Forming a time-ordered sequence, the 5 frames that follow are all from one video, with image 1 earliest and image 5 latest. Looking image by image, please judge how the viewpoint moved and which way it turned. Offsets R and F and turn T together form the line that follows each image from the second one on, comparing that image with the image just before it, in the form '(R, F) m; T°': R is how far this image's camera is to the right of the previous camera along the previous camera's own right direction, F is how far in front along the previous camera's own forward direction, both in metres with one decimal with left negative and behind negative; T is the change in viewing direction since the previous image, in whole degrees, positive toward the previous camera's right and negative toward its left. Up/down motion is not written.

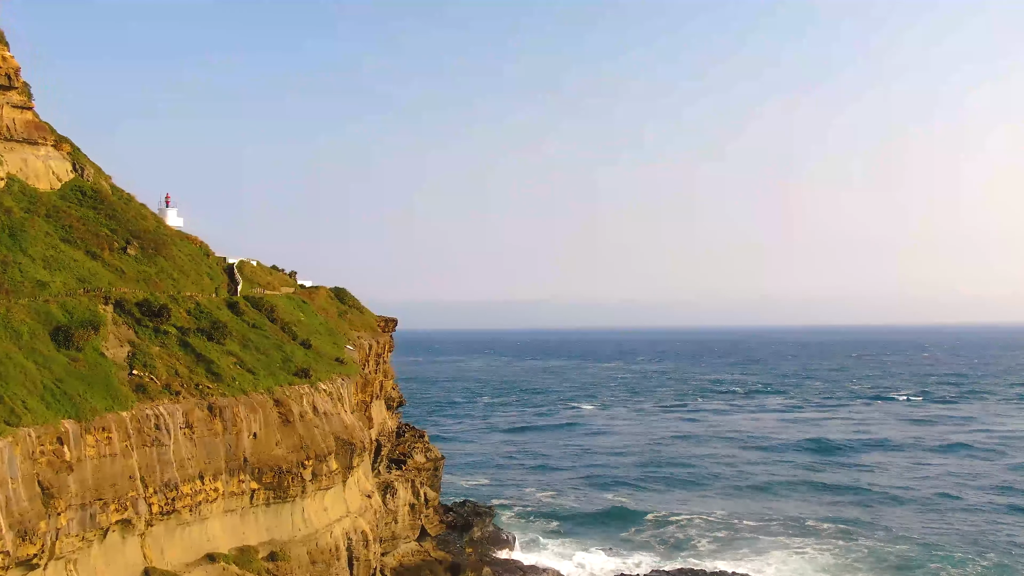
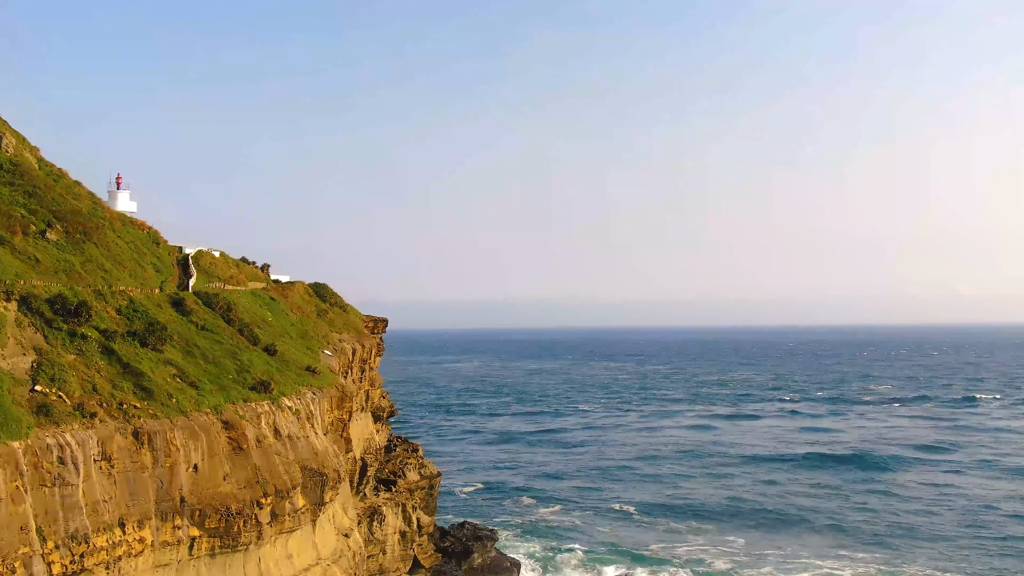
(-0.3, +5.2) m; 0°
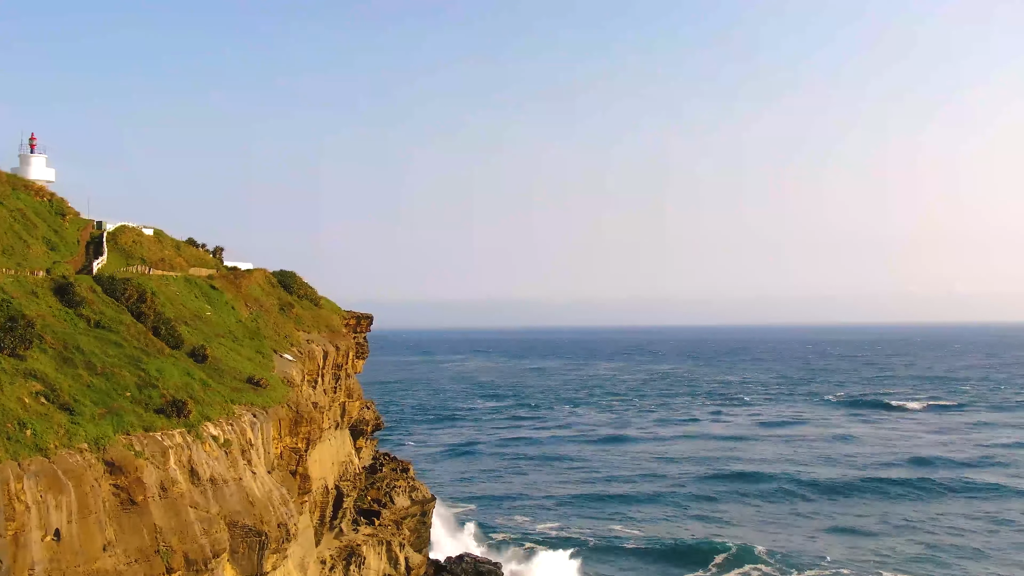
(-0.4, +6.5) m; 0°
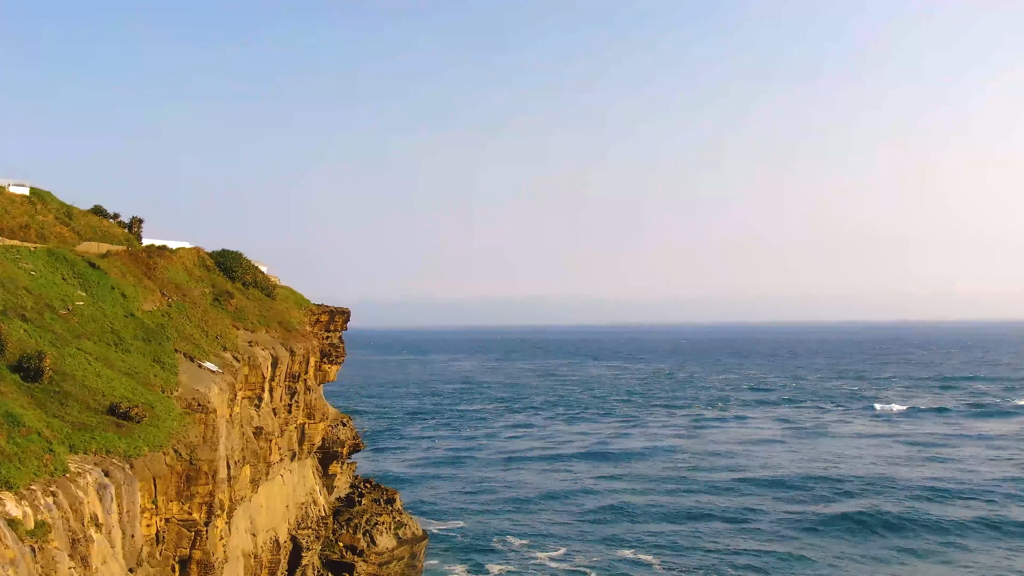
(-0.4, +6.9) m; 0°
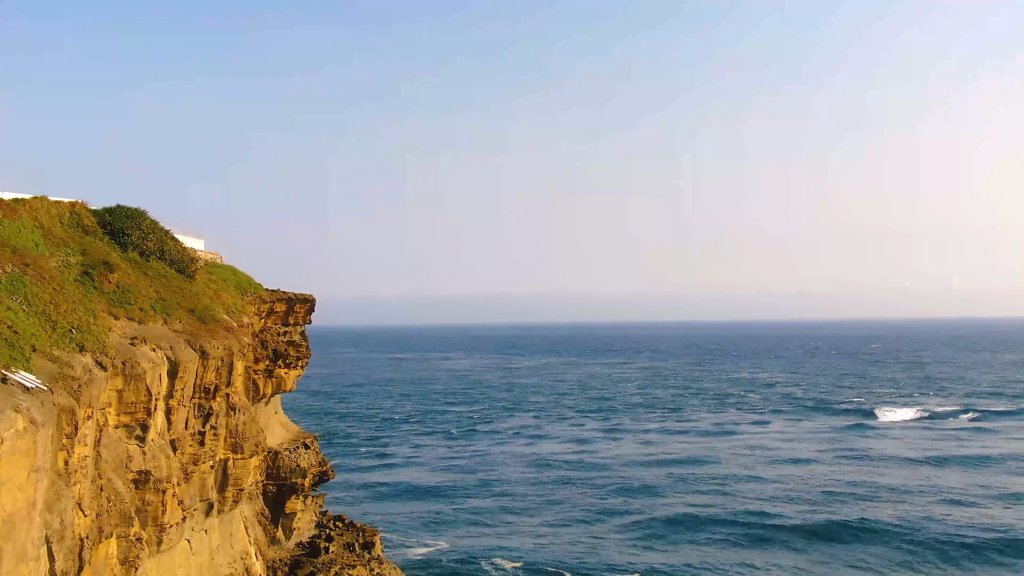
(-0.4, +6.8) m; 0°
